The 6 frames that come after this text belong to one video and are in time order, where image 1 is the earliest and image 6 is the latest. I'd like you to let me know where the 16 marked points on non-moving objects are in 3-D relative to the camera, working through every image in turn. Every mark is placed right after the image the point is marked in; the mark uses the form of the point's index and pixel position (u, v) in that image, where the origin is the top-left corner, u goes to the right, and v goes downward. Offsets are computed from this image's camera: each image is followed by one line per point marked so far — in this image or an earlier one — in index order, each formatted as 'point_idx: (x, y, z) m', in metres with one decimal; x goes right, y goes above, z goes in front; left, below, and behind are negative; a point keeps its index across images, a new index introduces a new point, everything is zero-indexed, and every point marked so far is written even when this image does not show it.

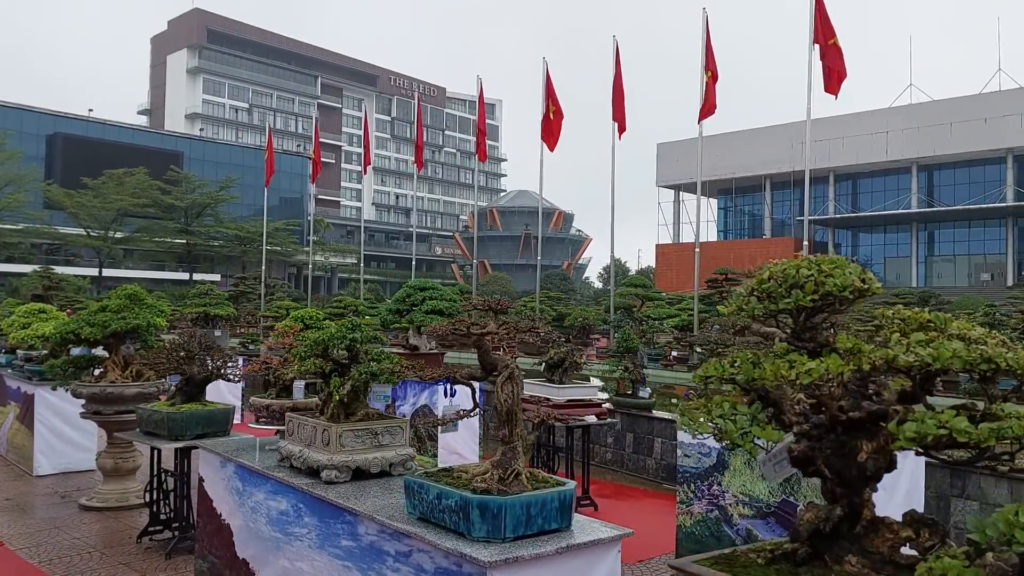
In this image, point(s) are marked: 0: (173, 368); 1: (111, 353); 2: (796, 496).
0: (-2.8, -0.7, +7.0) m
1: (-4.0, -0.6, +8.4) m
2: (+2.0, -1.4, +5.8) m
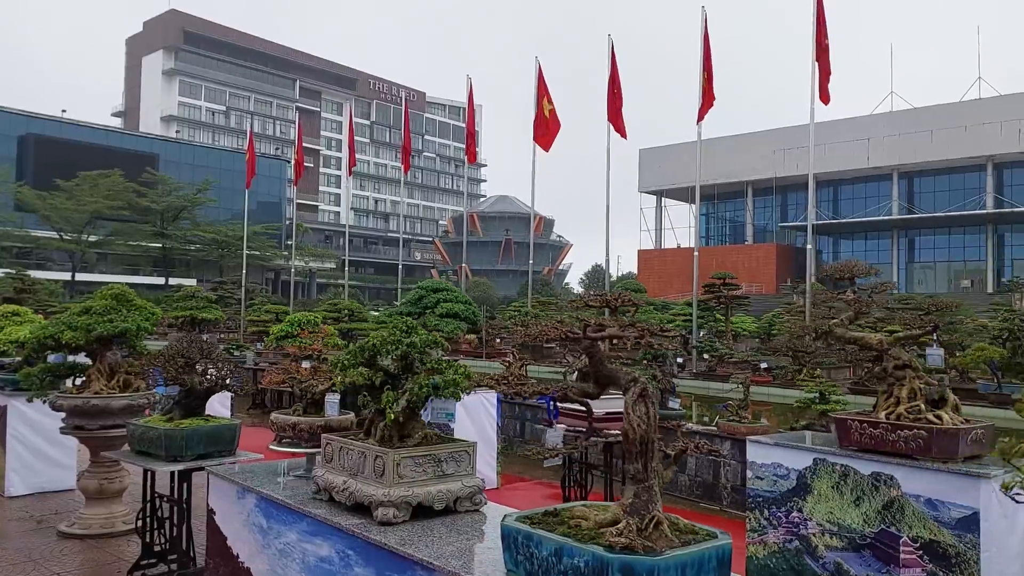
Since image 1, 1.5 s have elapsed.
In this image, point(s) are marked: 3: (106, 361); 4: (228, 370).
0: (-2.5, -0.6, +6.1) m
1: (-3.7, -0.6, +7.5) m
2: (+2.3, -1.4, +5.0) m
3: (-3.6, -0.6, +7.5) m
4: (-2.1, -0.6, +6.3) m
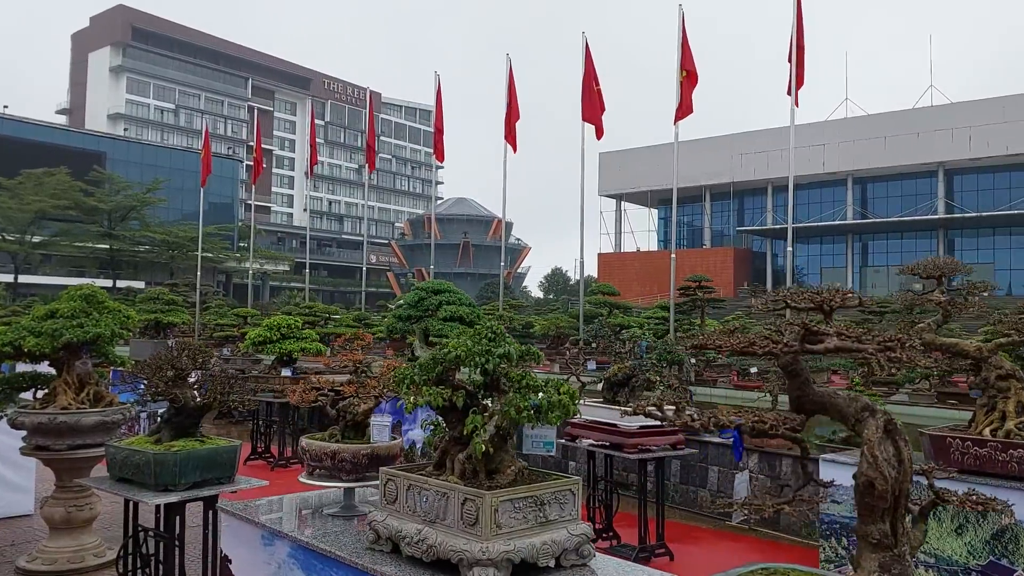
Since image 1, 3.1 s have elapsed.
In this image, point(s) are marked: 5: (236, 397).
0: (-2.2, -0.6, +5.3) m
1: (-3.5, -0.6, +6.6) m
2: (+2.6, -1.4, +4.4) m
3: (-3.4, -0.6, +6.5) m
4: (-1.8, -0.6, +5.5) m
5: (-1.7, -0.7, +5.4) m
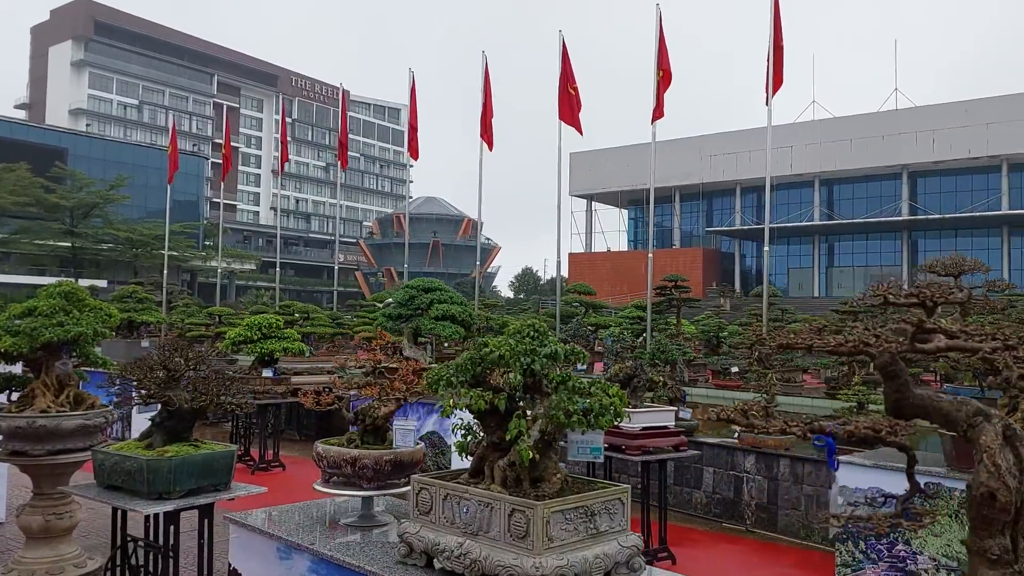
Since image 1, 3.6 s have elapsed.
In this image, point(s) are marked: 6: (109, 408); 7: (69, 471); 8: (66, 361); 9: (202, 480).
0: (-2.2, -0.6, +5.0) m
1: (-3.5, -0.6, +6.3) m
2: (+2.7, -1.4, +4.3) m
3: (-3.4, -0.6, +6.2) m
4: (-1.8, -0.6, +5.2) m
5: (-1.7, -0.7, +5.2) m
6: (-3.0, -0.9, +6.3) m
7: (-3.2, -1.3, +6.1) m
8: (-3.3, -0.5, +6.3) m
9: (-1.7, -1.1, +4.7) m
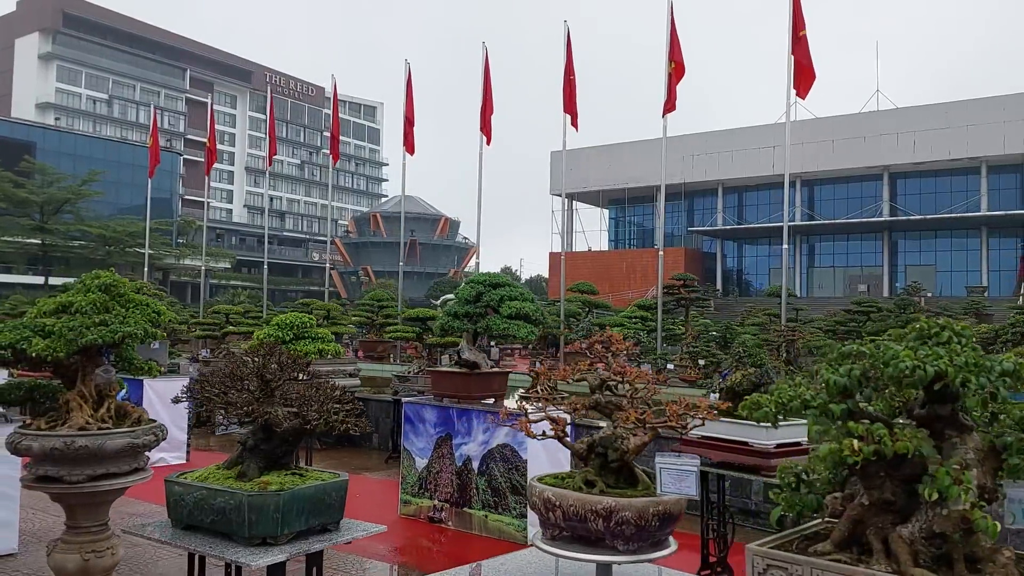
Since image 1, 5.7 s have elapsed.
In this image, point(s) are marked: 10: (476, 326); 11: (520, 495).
0: (-1.3, -0.6, +4.0) m
1: (-2.7, -0.6, +5.2) m
2: (+3.6, -1.4, +3.5) m
3: (-2.6, -0.6, +5.2) m
4: (-0.9, -0.6, +4.3) m
5: (-0.9, -0.6, +4.2) m
6: (-2.2, -0.9, +5.3) m
7: (-2.4, -1.3, +5.1) m
8: (-2.5, -0.5, +5.3) m
9: (-0.9, -1.0, +3.7) m
10: (-0.3, -0.4, +7.7) m
11: (+0.1, -1.8, +7.2) m
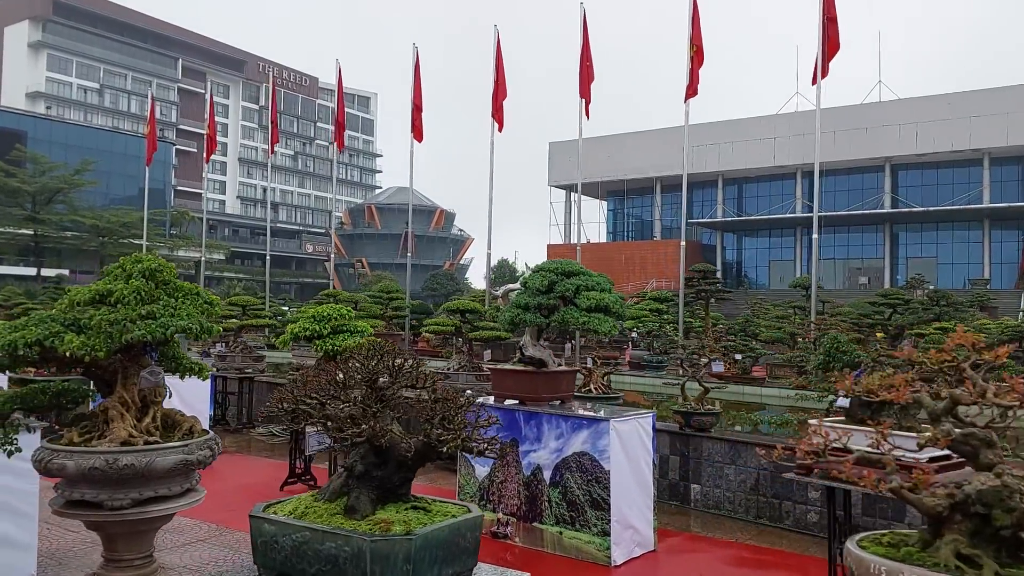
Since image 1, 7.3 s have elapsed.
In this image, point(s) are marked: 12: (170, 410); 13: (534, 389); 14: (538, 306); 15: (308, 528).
0: (-0.7, -0.5, +3.2) m
1: (-2.1, -0.5, +4.4) m
2: (+4.2, -1.3, +2.7) m
3: (-2.0, -0.5, +4.4) m
4: (-0.3, -0.5, +3.5) m
5: (-0.2, -0.6, +3.4) m
6: (-1.6, -0.8, +4.5) m
7: (-1.8, -1.2, +4.3) m
8: (-1.9, -0.4, +4.4) m
9: (-0.2, -1.0, +2.9) m
10: (+0.3, -0.3, +6.9) m
11: (+0.7, -1.7, +6.4) m
12: (-1.8, -0.7, +4.5) m
13: (+0.2, -0.9, +7.2) m
14: (+0.2, -0.1, +7.0) m
15: (-0.8, -0.8, +3.0) m
